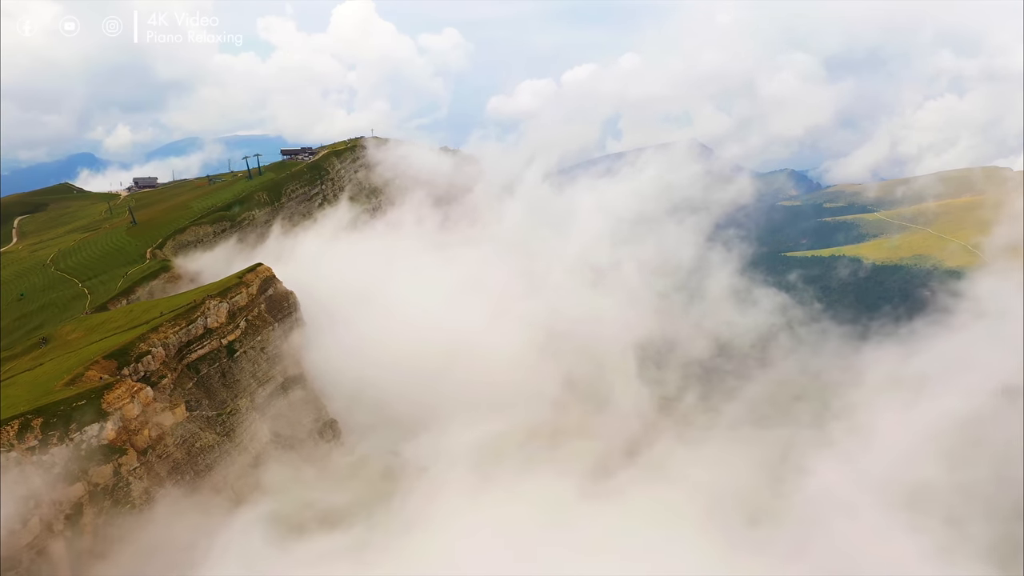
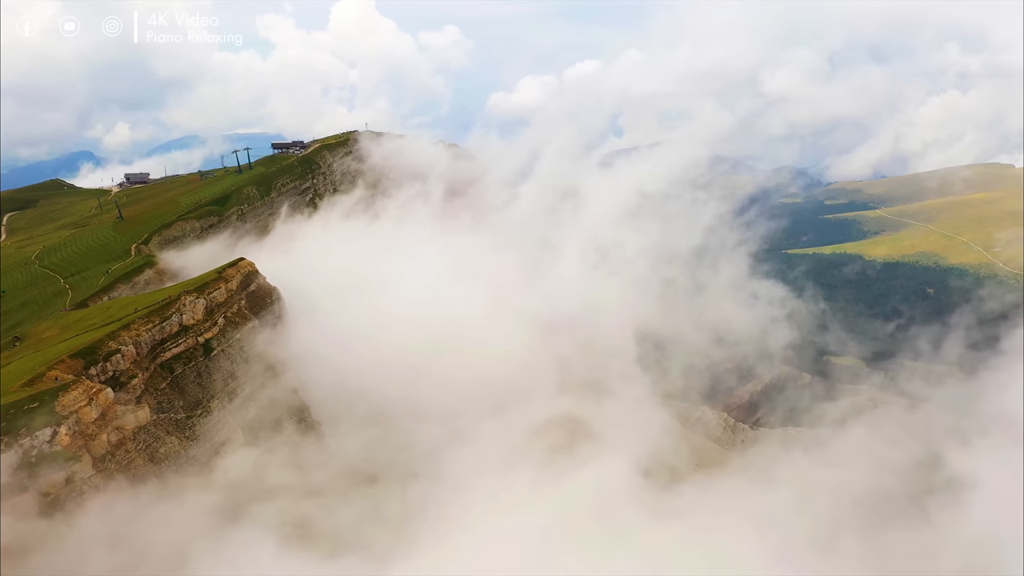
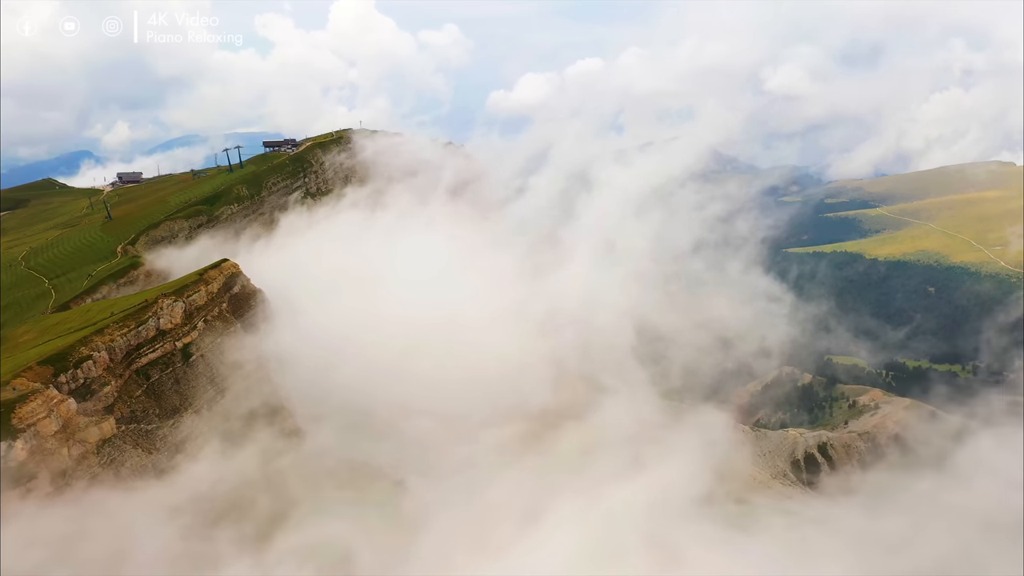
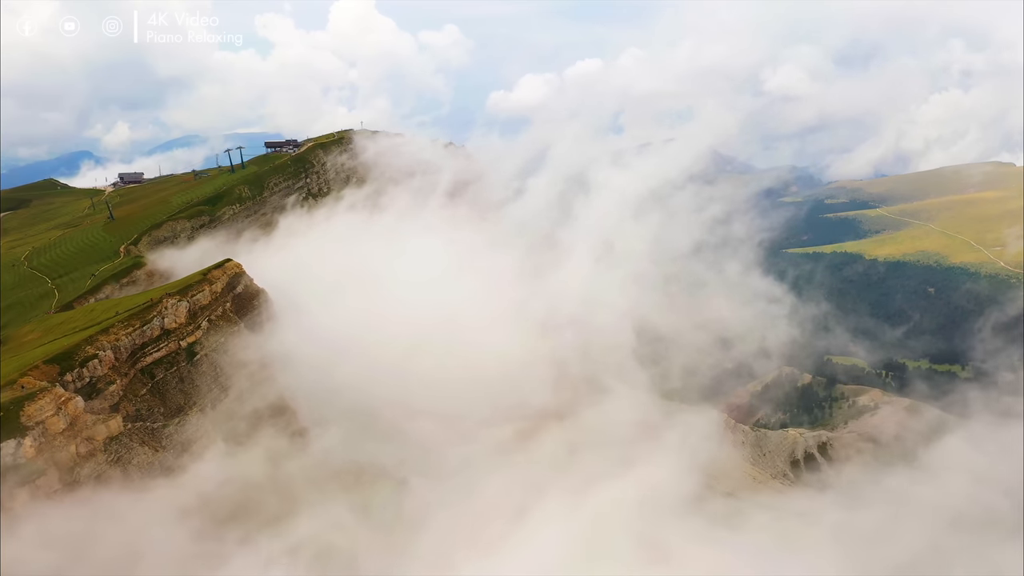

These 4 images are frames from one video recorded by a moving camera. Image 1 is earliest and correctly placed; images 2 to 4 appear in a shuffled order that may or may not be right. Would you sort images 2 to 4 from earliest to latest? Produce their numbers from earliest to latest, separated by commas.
2, 4, 3
